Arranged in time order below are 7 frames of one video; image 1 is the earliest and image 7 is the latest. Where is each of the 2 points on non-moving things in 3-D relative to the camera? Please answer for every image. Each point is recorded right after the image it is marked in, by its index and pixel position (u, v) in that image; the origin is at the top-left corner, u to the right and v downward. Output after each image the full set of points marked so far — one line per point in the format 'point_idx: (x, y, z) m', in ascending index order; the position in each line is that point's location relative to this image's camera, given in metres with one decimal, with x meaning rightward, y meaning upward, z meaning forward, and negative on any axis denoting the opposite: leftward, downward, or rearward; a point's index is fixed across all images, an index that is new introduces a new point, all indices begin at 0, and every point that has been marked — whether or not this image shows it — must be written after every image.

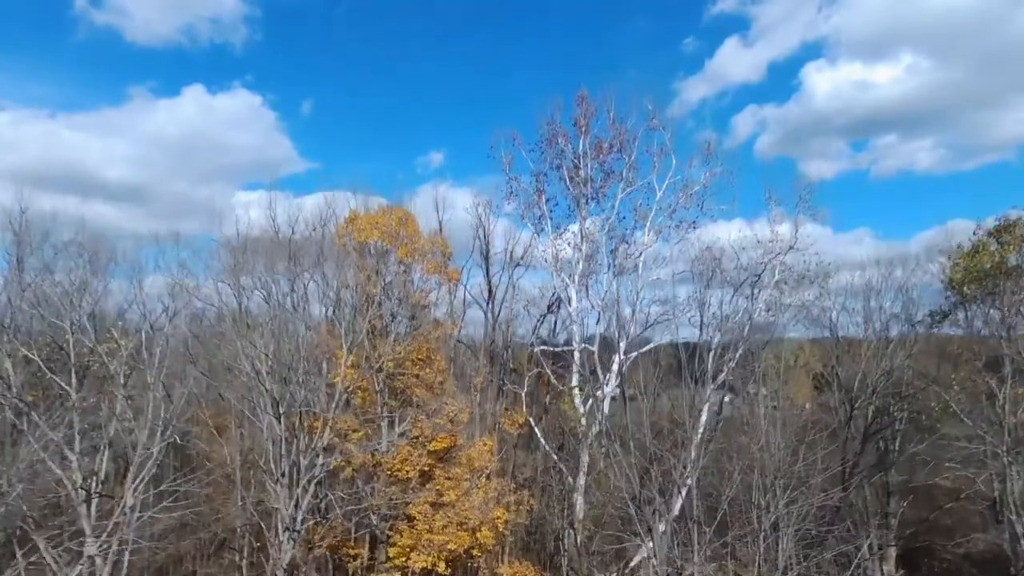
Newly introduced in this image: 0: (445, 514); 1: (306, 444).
0: (-1.6, -5.2, +17.5) m
1: (-4.5, -3.4, +16.7) m
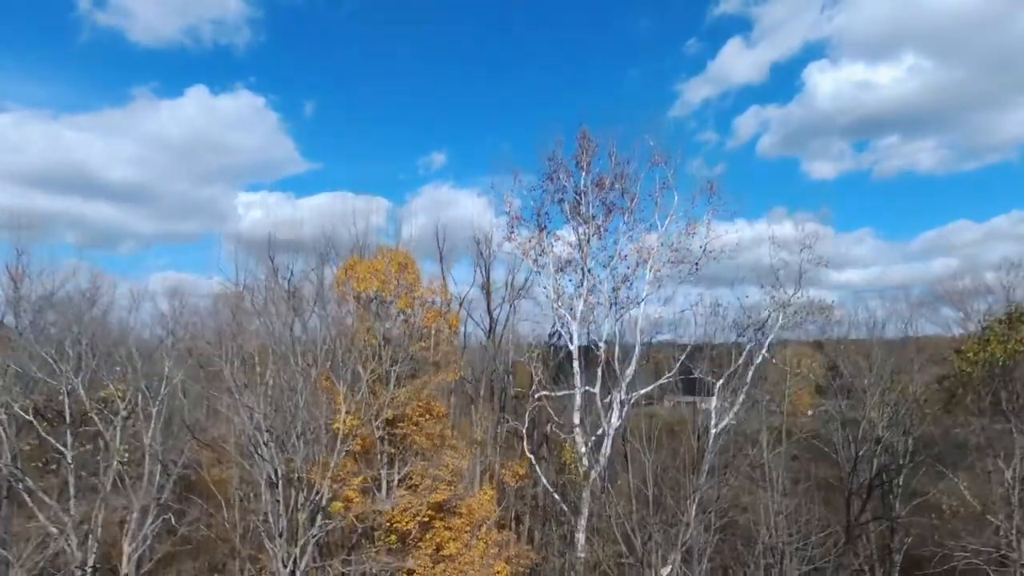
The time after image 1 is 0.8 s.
0: (-1.5, -6.4, +17.3) m
1: (-4.5, -4.5, +16.6) m
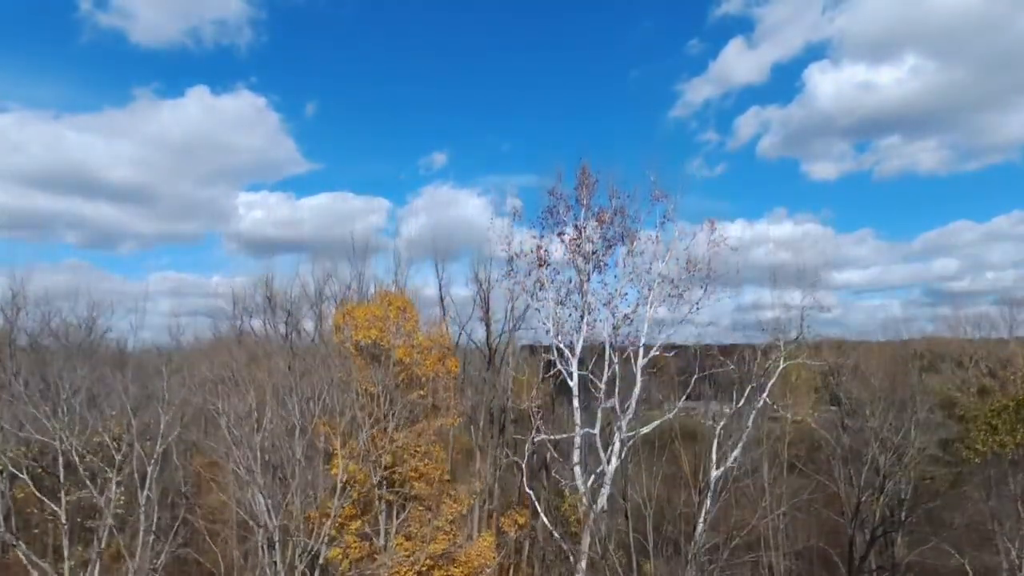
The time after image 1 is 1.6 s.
0: (-1.4, -6.1, +17.6) m
1: (-4.4, -4.3, +16.8) m
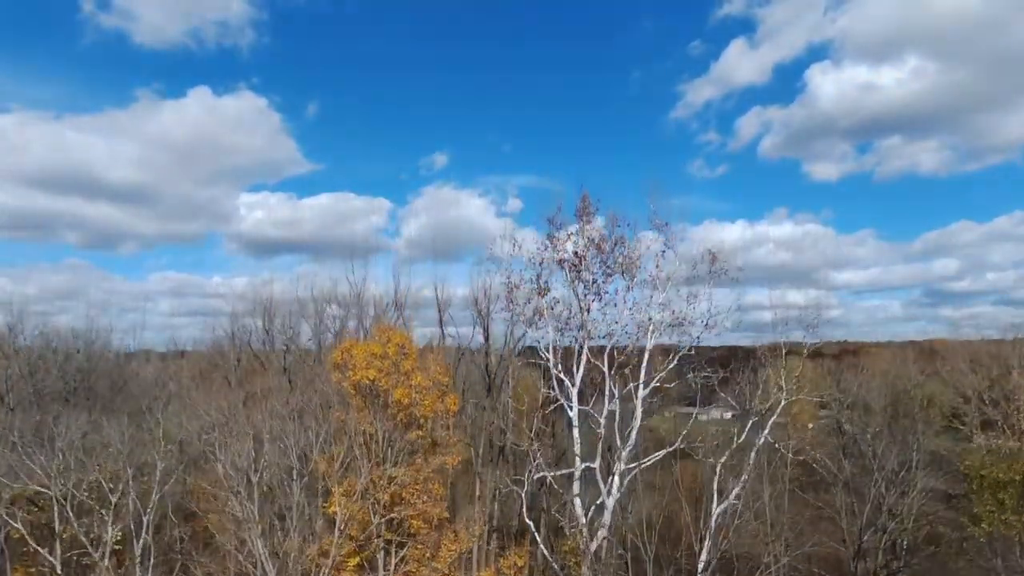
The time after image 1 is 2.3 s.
0: (-1.1, -6.3, +18.0) m
1: (-4.1, -4.5, +17.2) m
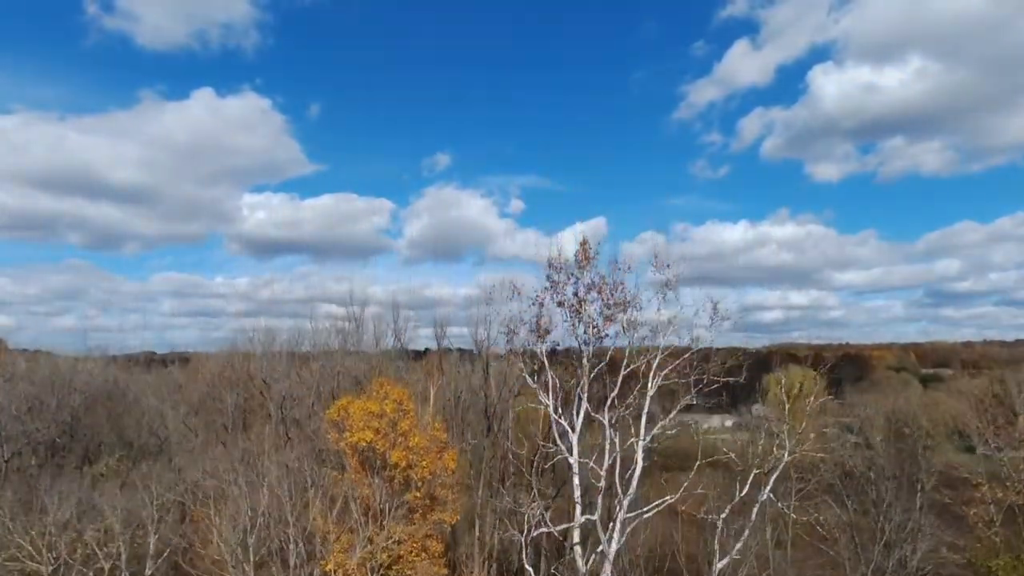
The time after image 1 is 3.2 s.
0: (-0.2, -6.7, +18.2) m
1: (-3.2, -4.8, +17.4) m
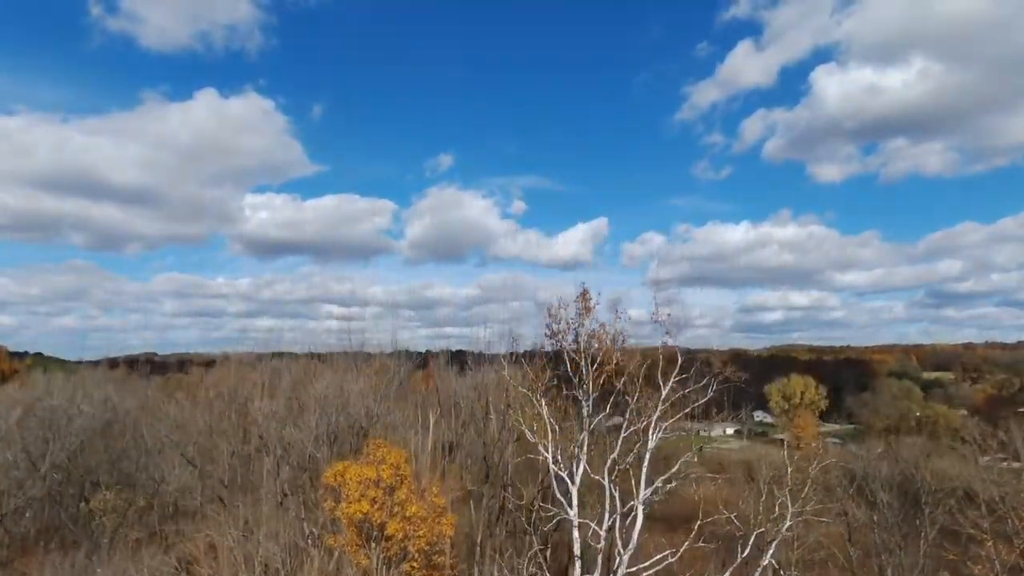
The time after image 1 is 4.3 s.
0: (+0.7, -6.8, +19.0) m
1: (-2.3, -4.9, +18.2) m
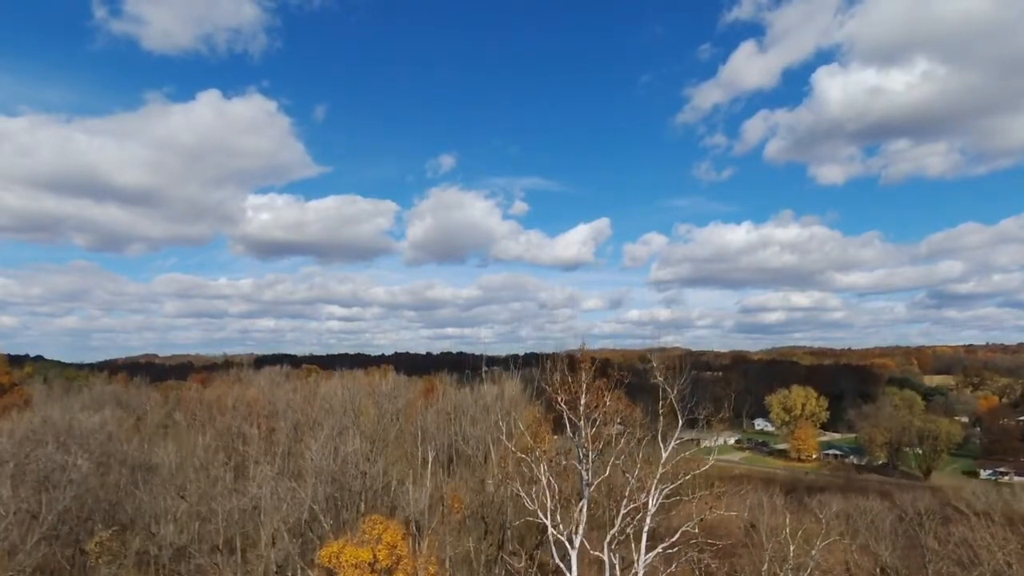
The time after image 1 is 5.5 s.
0: (+1.1, -7.3, +19.1) m
1: (-1.9, -5.5, +18.3) m
